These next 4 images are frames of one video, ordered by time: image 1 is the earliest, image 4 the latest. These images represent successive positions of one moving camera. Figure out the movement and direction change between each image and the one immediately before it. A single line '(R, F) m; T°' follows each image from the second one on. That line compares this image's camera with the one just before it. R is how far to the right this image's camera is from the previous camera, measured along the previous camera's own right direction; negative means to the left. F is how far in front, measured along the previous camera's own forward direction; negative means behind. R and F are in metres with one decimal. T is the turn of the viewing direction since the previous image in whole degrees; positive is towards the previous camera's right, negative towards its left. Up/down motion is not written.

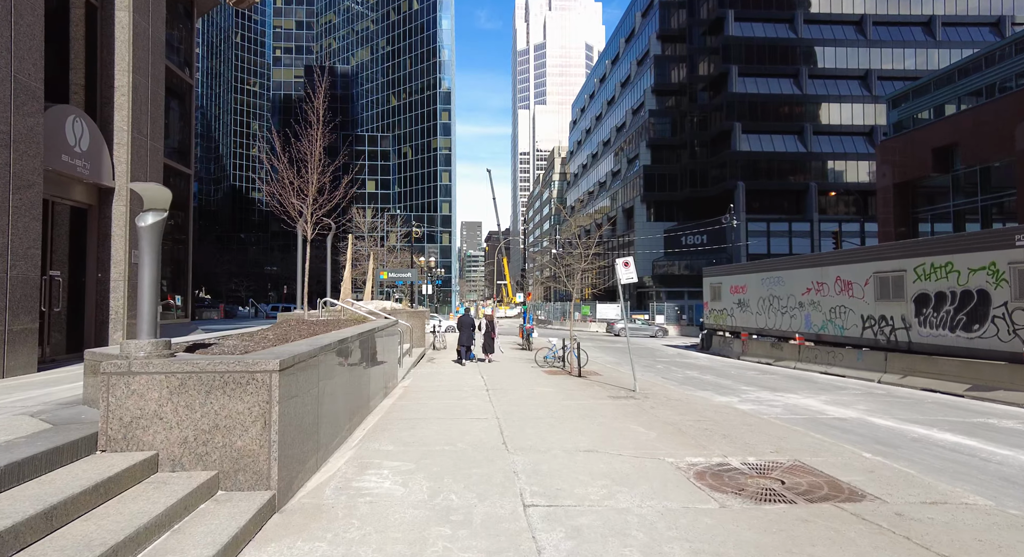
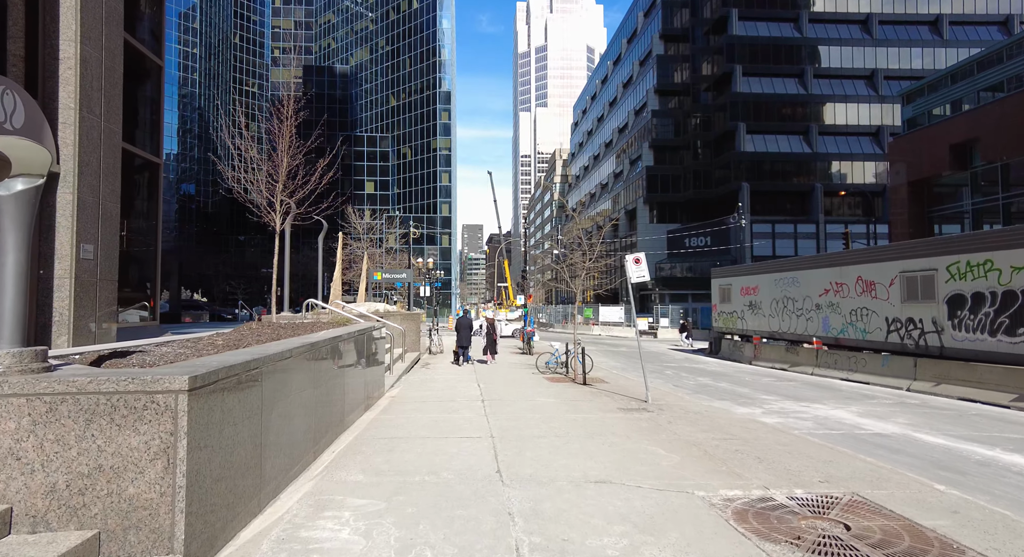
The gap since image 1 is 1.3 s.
(+0.1, +1.0) m; 0°
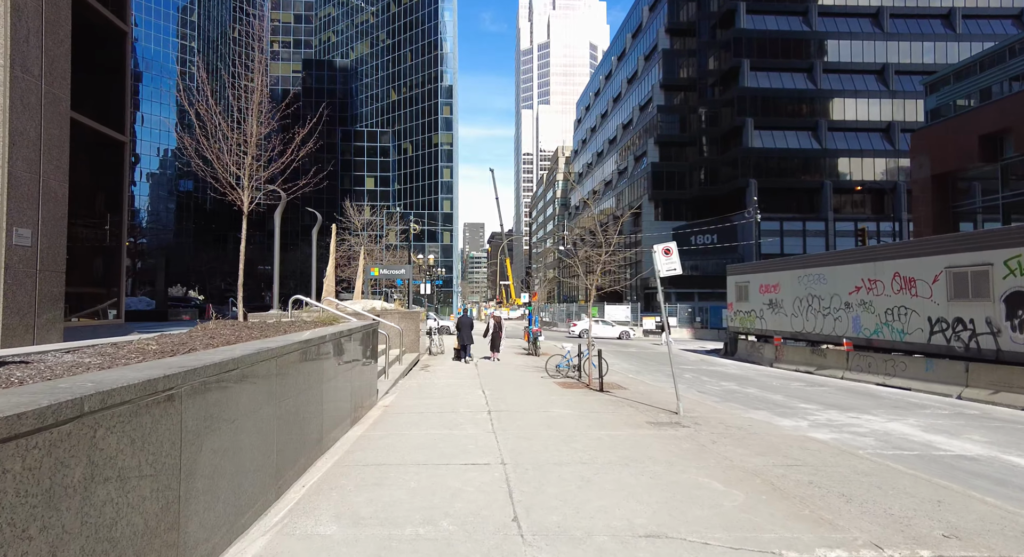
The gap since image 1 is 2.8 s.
(-0.2, +1.3) m; 0°
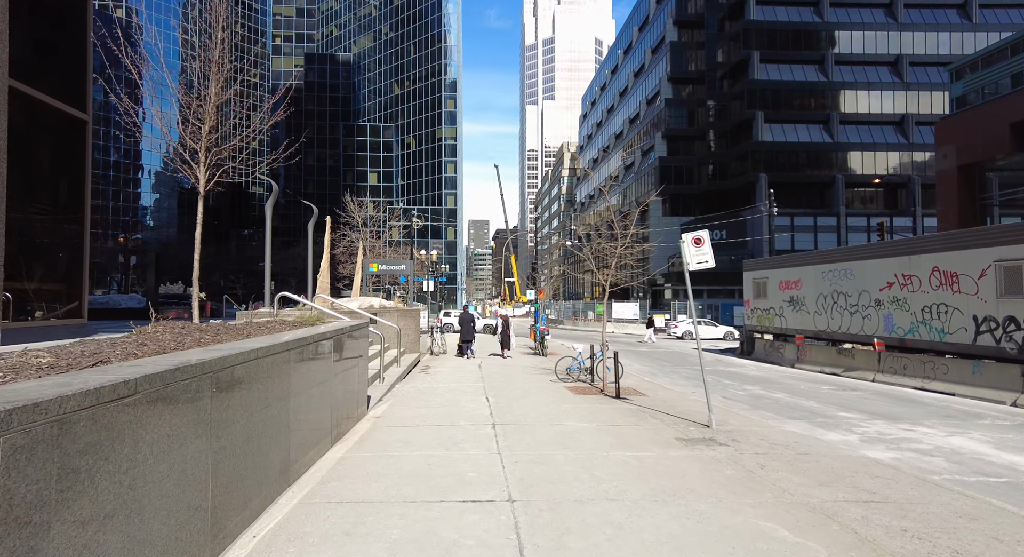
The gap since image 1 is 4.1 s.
(0.0, +1.1) m; -1°
